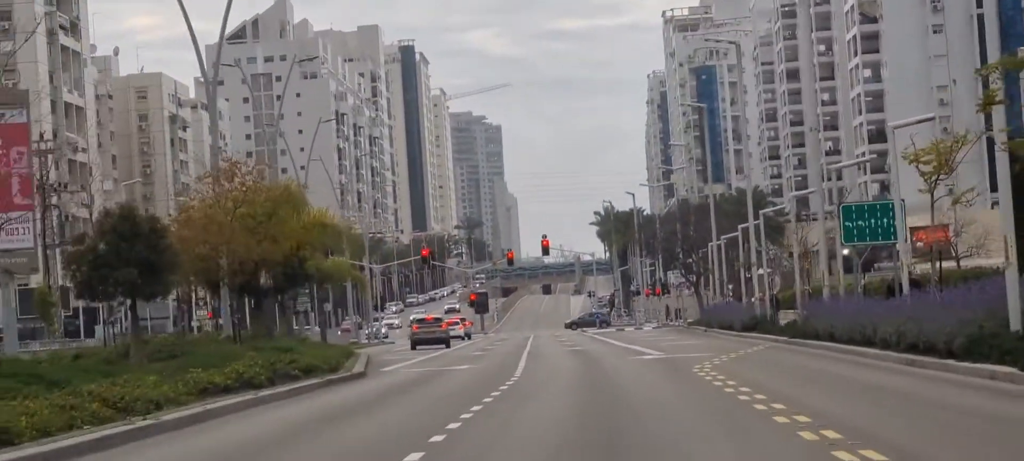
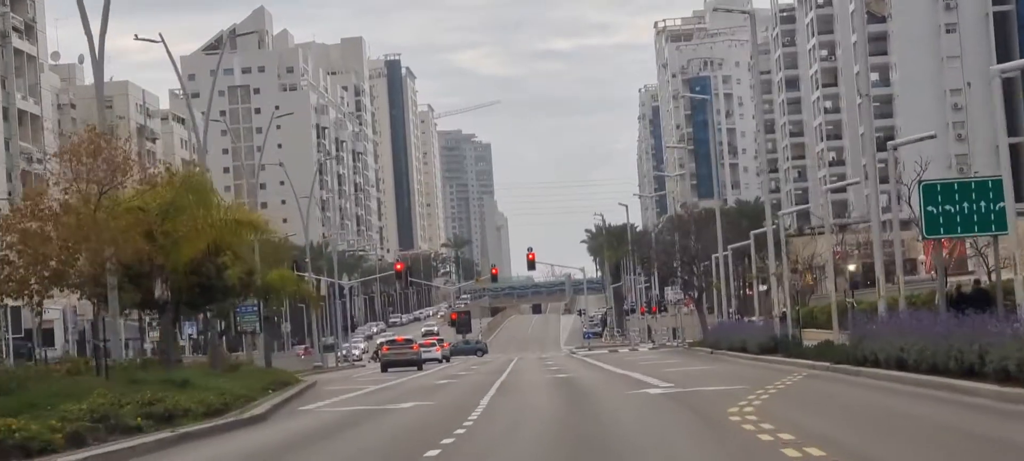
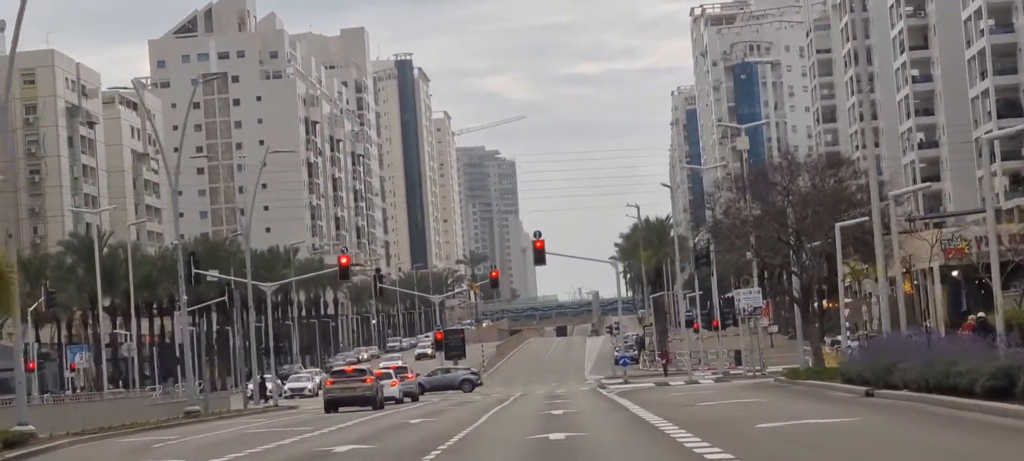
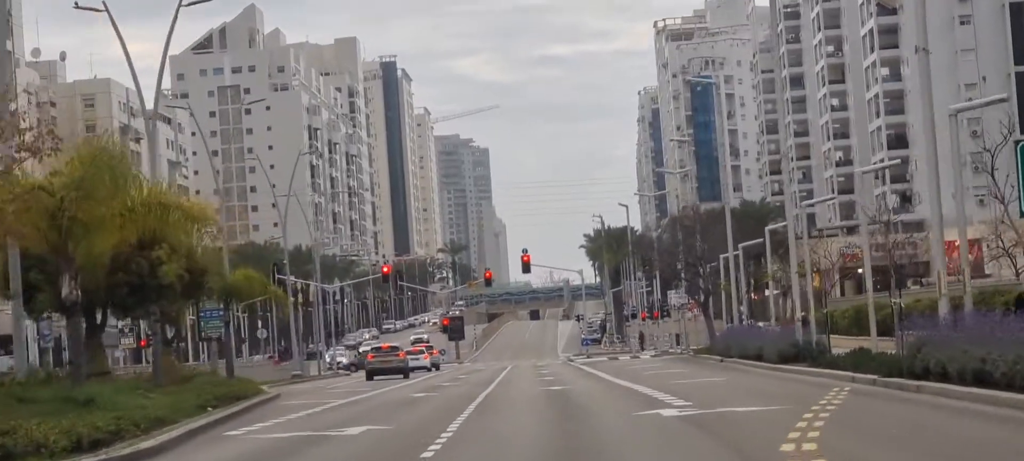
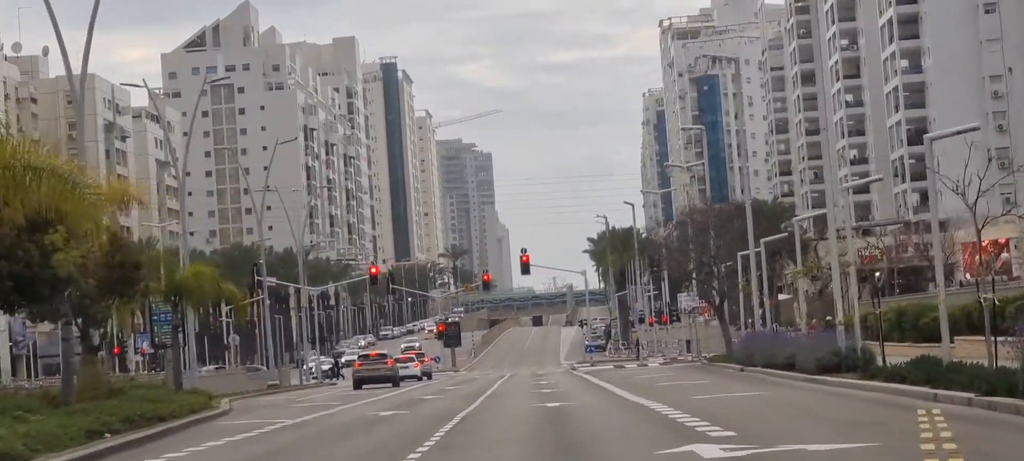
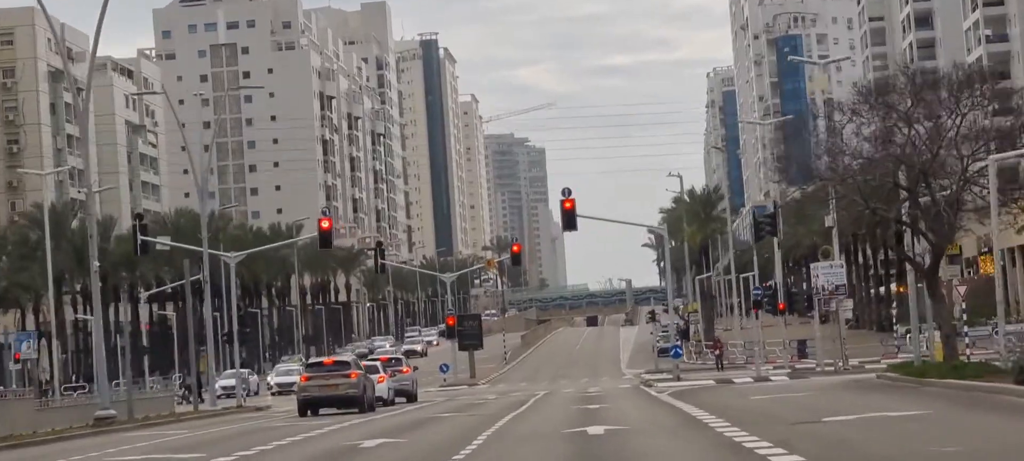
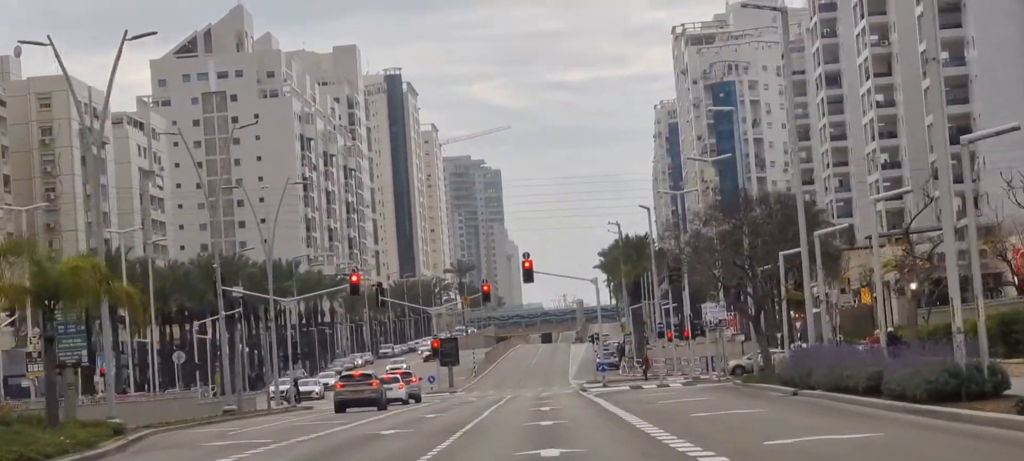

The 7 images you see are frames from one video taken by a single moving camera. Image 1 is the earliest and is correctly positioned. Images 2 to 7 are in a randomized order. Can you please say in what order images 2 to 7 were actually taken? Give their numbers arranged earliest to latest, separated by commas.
2, 4, 5, 7, 3, 6
